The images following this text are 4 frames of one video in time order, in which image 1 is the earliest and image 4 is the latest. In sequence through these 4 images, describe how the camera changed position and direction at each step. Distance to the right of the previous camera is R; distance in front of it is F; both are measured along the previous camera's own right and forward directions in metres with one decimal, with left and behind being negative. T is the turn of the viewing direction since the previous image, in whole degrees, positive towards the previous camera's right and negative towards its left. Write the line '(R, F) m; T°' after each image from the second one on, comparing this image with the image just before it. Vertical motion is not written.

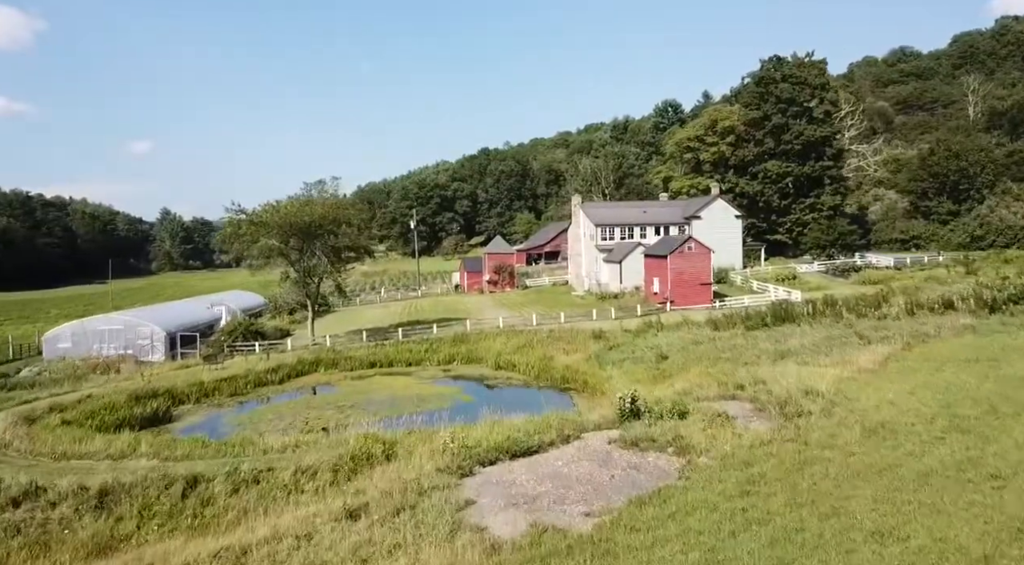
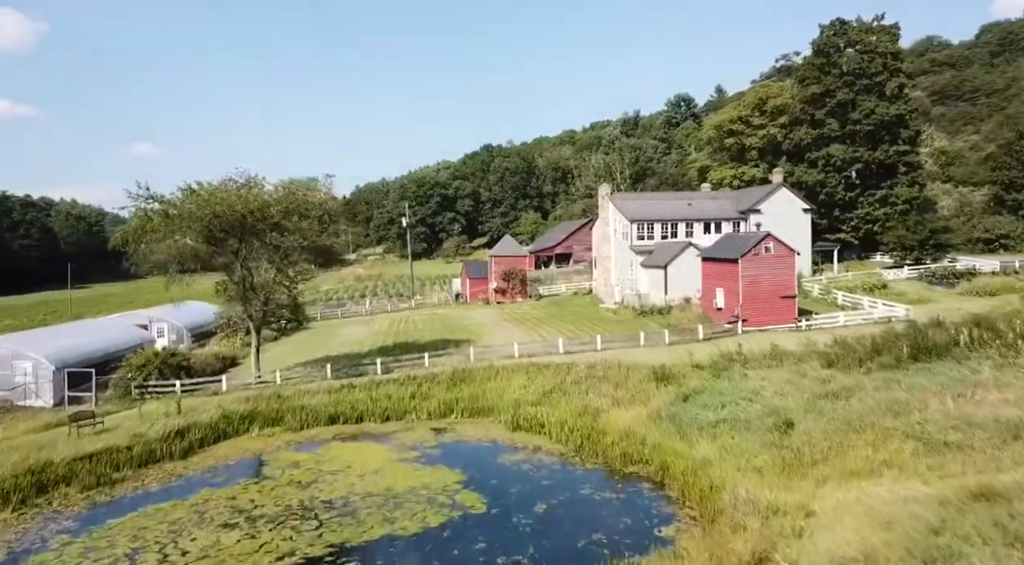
(-0.8, +12.2) m; 0°
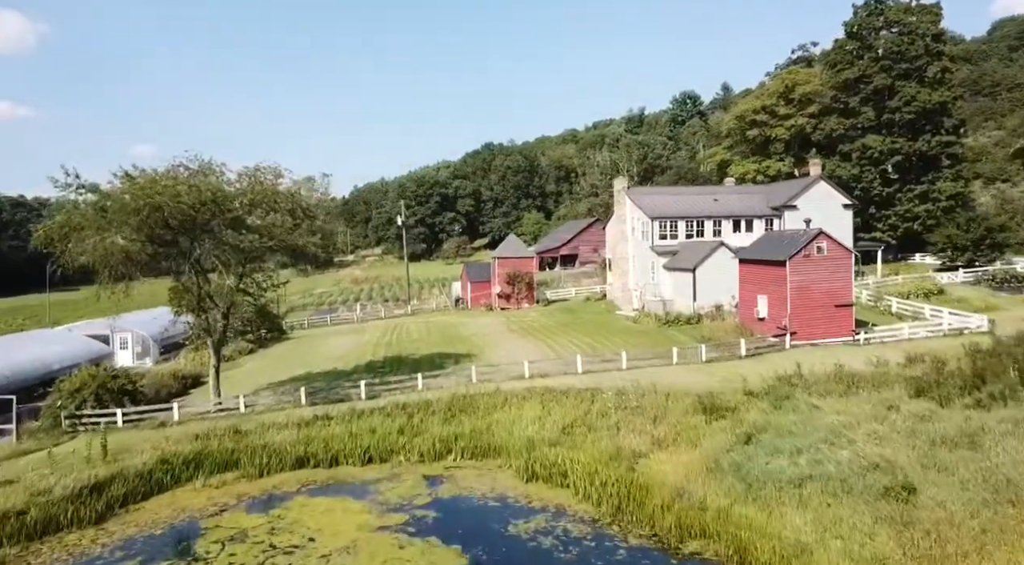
(-0.4, +5.4) m; 0°
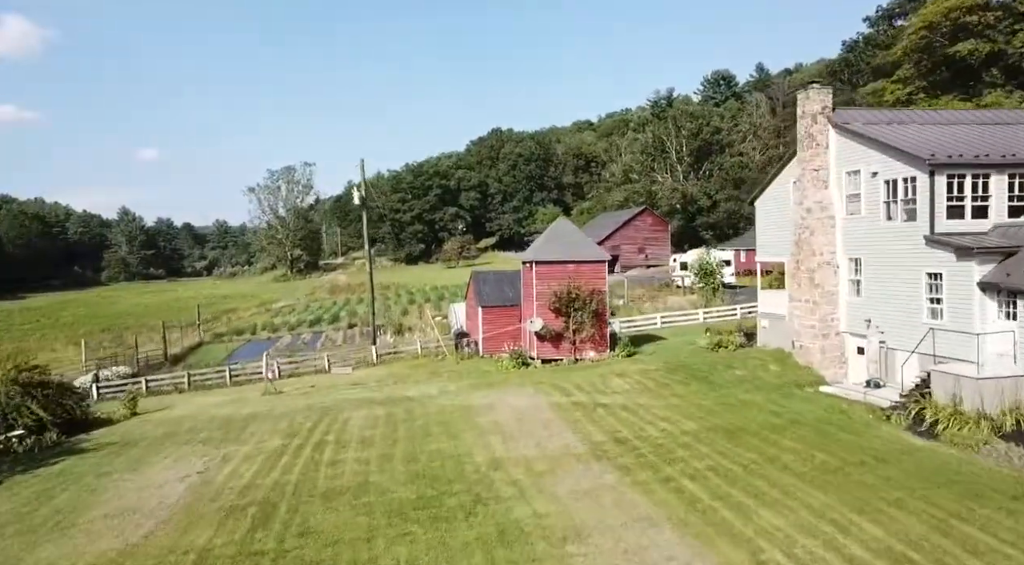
(-1.9, +26.2) m; 0°
